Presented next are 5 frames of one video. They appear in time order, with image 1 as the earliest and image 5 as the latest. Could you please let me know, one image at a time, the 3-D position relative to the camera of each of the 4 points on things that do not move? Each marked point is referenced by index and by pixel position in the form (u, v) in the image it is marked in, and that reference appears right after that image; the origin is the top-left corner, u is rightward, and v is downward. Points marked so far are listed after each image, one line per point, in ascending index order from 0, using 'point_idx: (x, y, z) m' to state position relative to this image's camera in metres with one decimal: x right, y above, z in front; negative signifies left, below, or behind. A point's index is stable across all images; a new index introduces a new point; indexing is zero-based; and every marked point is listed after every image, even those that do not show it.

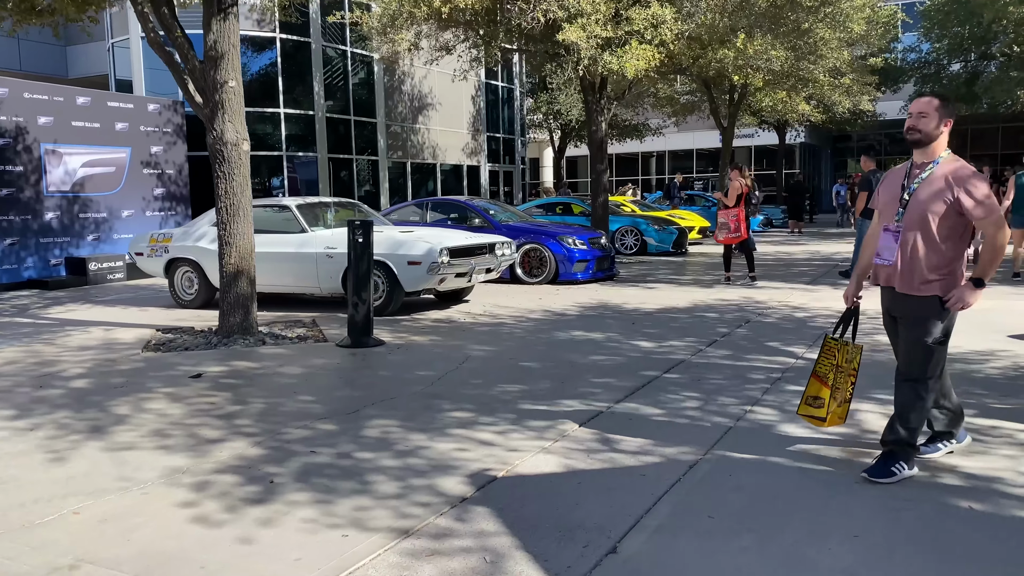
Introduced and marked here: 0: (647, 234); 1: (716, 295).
0: (+2.8, +1.1, +17.2) m
1: (+2.6, -0.1, +10.3) m
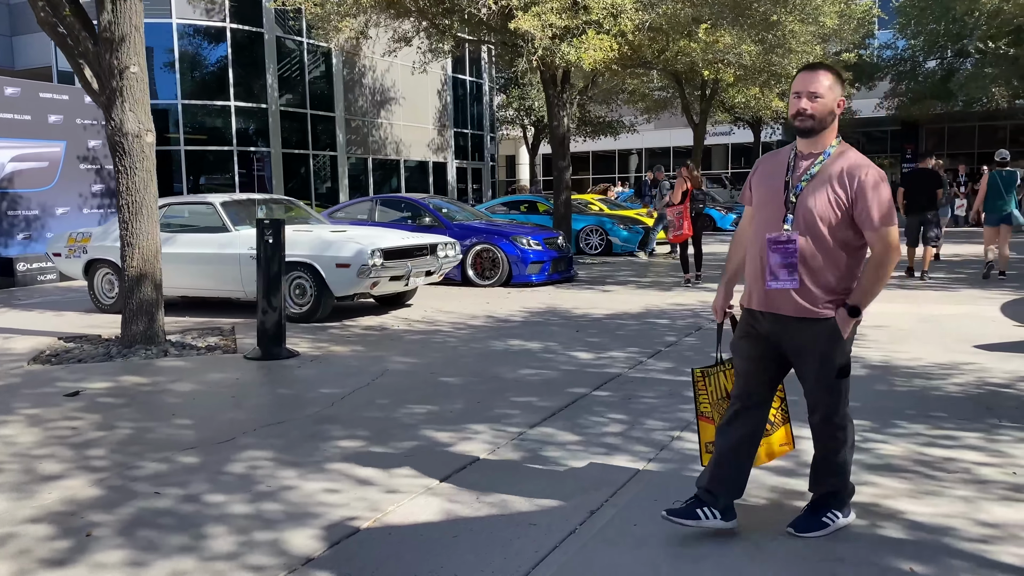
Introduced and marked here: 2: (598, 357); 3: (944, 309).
0: (+2.0, +1.1, +16.6) m
1: (+1.9, -0.1, +9.8) m
2: (+0.7, -0.5, +6.5) m
3: (+4.5, -0.2, +8.6) m
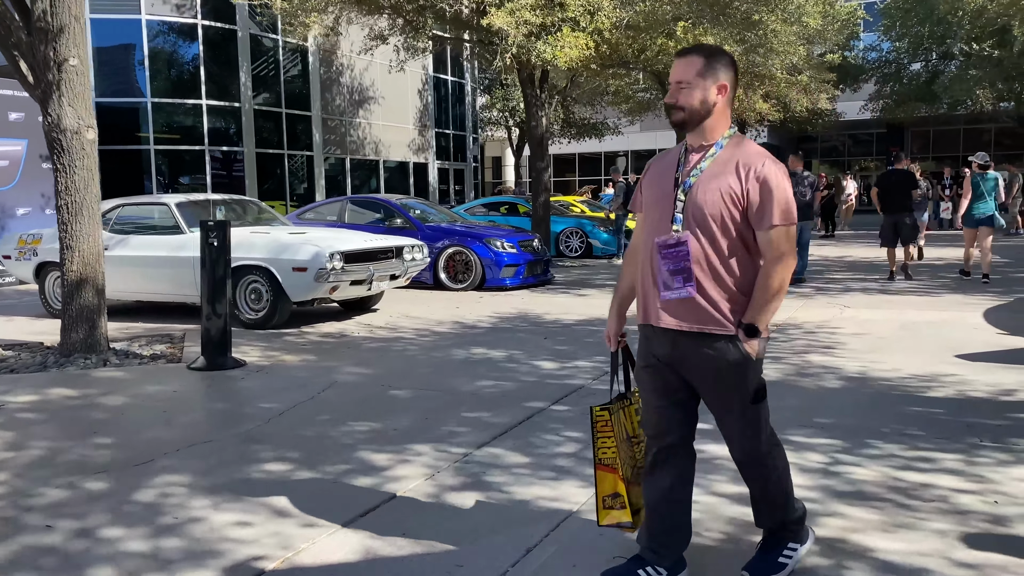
0: (+1.6, +1.0, +16.3) m
1: (+1.6, -0.2, +9.4) m
2: (+0.4, -0.6, +6.2) m
3: (+4.2, -0.3, +8.3) m
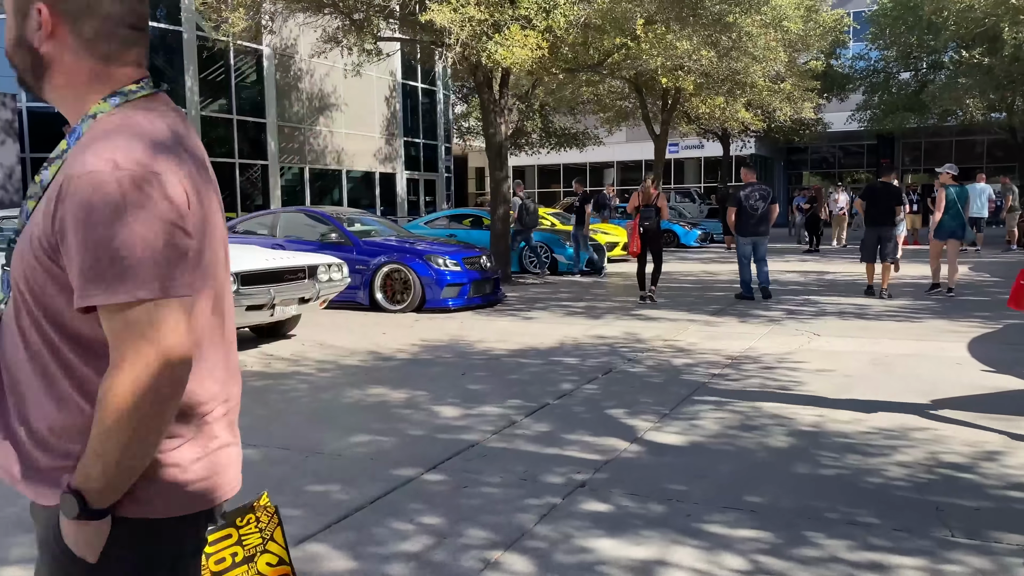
0: (+0.8, +0.7, +15.4) m
1: (+0.9, -0.4, +8.5) m
2: (-0.3, -0.8, +5.2) m
3: (+3.5, -0.5, +7.4) m
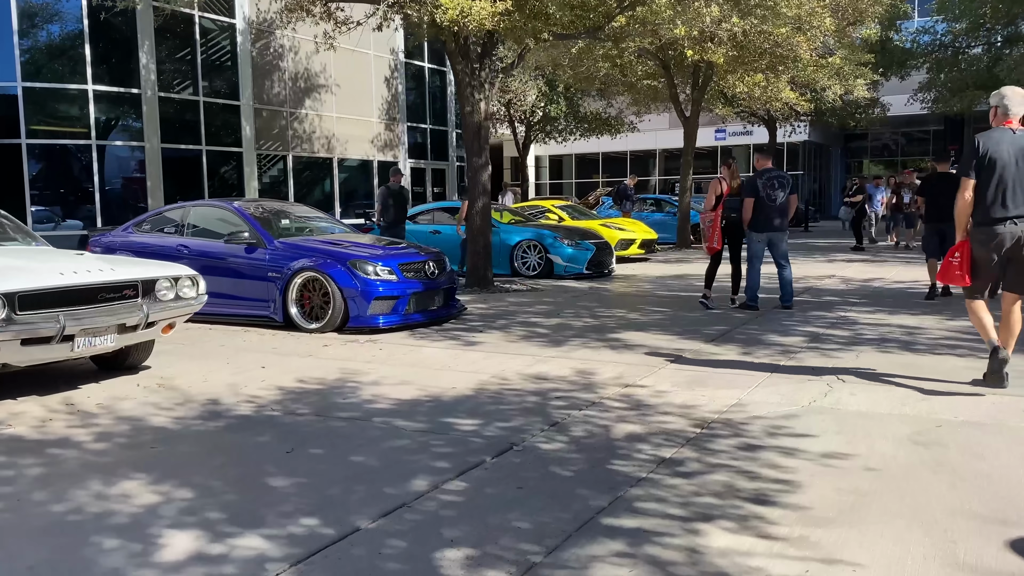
0: (+0.7, +0.6, +13.2) m
1: (+0.2, -0.6, +6.3) m
2: (-1.2, -1.0, +3.1) m
3: (+2.8, -0.7, +5.0) m
